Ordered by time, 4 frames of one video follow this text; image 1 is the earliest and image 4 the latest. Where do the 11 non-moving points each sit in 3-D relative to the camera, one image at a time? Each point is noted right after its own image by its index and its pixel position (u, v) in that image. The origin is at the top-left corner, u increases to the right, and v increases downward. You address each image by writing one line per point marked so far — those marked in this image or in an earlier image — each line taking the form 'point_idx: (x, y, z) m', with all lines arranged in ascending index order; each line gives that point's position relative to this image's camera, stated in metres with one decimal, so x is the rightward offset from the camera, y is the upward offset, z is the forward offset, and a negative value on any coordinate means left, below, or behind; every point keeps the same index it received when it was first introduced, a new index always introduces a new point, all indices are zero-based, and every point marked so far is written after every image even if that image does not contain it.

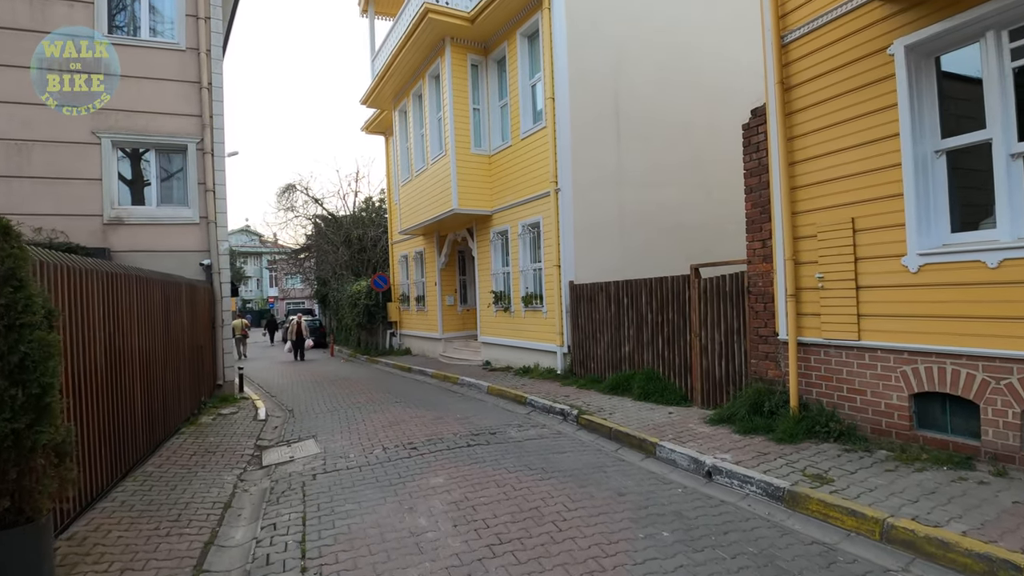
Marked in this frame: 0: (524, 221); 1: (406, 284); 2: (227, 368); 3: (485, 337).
0: (+0.2, +1.4, +11.3) m
1: (-3.5, +0.1, +18.2) m
2: (-5.4, -1.5, +10.5) m
3: (-0.6, -1.2, +12.8) m
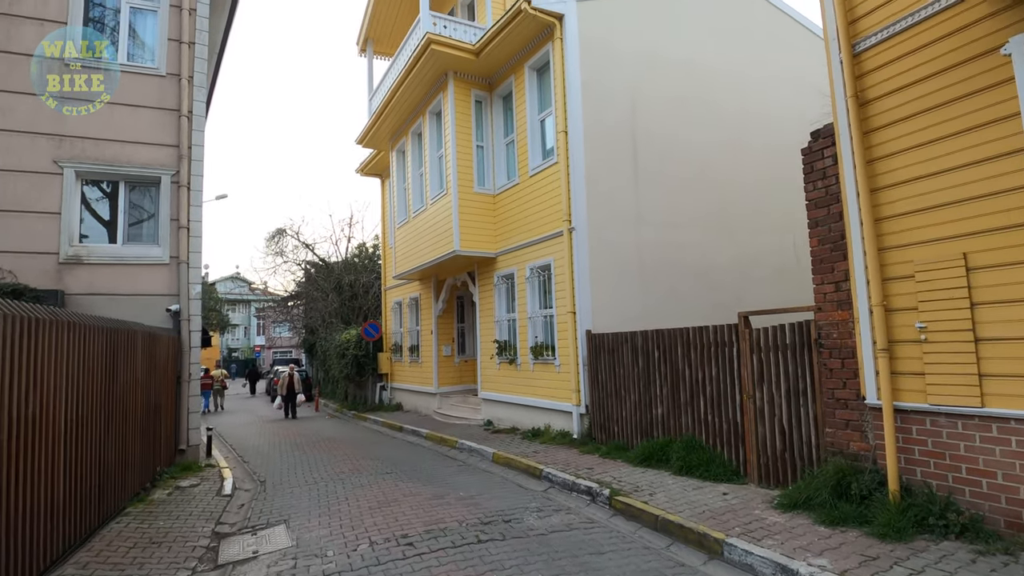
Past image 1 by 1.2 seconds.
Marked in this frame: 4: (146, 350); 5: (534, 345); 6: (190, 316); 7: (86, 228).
0: (+0.4, +0.5, +10.2) m
1: (-3.4, -1.4, +16.9) m
2: (-5.2, -2.3, +9.1) m
3: (-0.5, -2.2, +11.5) m
4: (-4.8, -0.8, +7.4) m
5: (+0.4, -1.0, +10.0) m
6: (-5.2, -0.5, +8.9) m
7: (-6.7, +1.0, +8.9) m
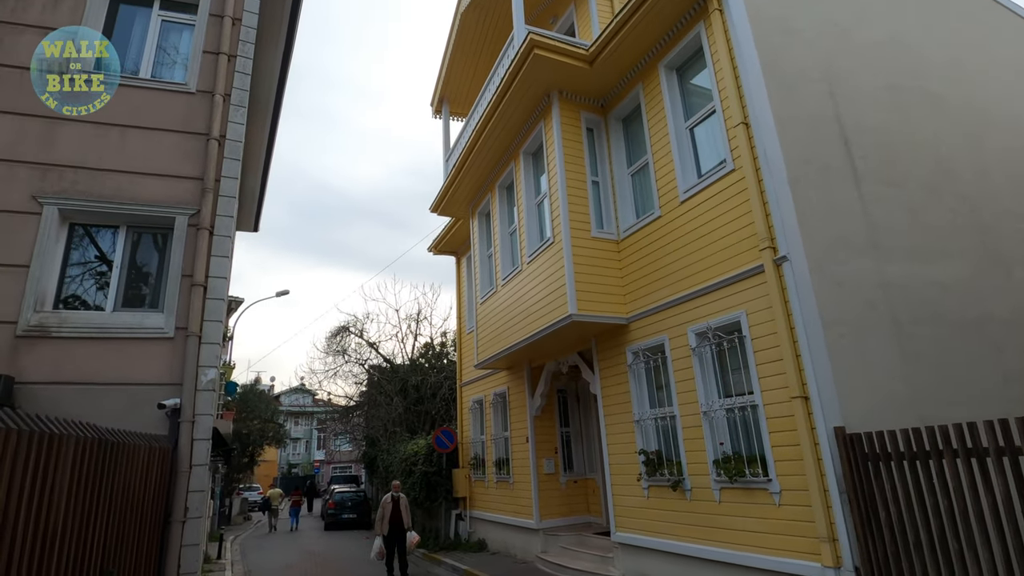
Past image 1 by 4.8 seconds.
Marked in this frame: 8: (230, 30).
0: (+2.3, -0.4, +6.7) m
1: (-0.8, -3.7, +13.3) m
2: (-3.4, -3.2, +5.7) m
3: (+1.6, -3.3, +7.5) m
4: (-3.2, -1.4, +4.2) m
5: (+2.3, -1.9, +6.2) m
6: (-3.3, -1.3, +5.8) m
7: (-5.0, 0.0, +6.2) m
8: (-3.8, +3.5, +7.5) m
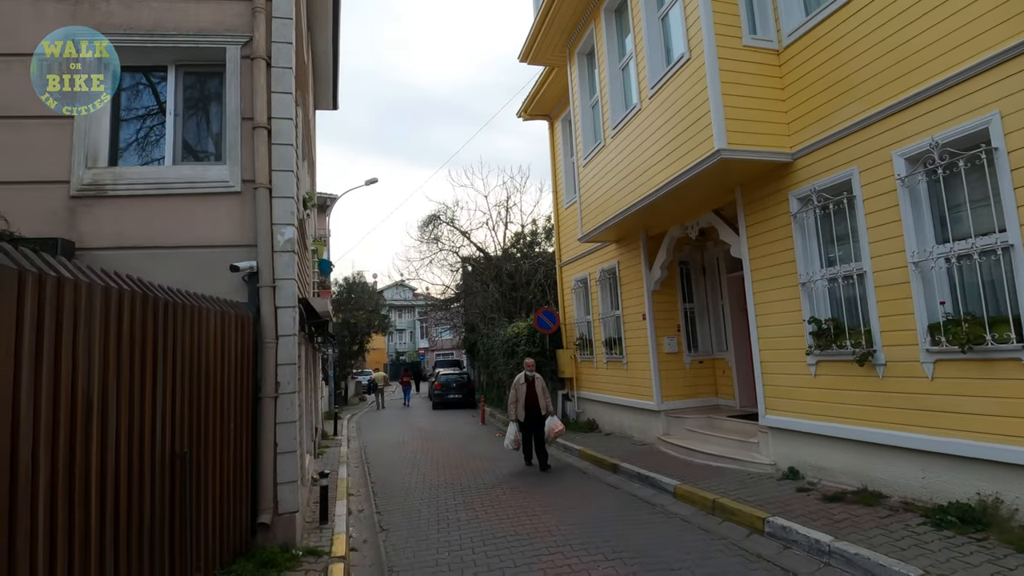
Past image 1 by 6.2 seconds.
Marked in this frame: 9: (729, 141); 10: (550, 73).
0: (+3.5, +1.3, +4.8) m
1: (+1.6, -0.8, +12.2) m
2: (-2.1, -1.8, +5.2) m
3: (+3.1, -1.5, +6.2) m
4: (-2.2, -0.3, +3.4) m
5: (+3.5, -0.3, +4.6) m
6: (-2.1, +0.1, +5.0) m
7: (-3.8, +1.4, +5.4) m
8: (-2.6, +5.1, +5.8) m
9: (+2.4, +1.6, +6.0) m
10: (+0.8, +4.6, +12.0) m
